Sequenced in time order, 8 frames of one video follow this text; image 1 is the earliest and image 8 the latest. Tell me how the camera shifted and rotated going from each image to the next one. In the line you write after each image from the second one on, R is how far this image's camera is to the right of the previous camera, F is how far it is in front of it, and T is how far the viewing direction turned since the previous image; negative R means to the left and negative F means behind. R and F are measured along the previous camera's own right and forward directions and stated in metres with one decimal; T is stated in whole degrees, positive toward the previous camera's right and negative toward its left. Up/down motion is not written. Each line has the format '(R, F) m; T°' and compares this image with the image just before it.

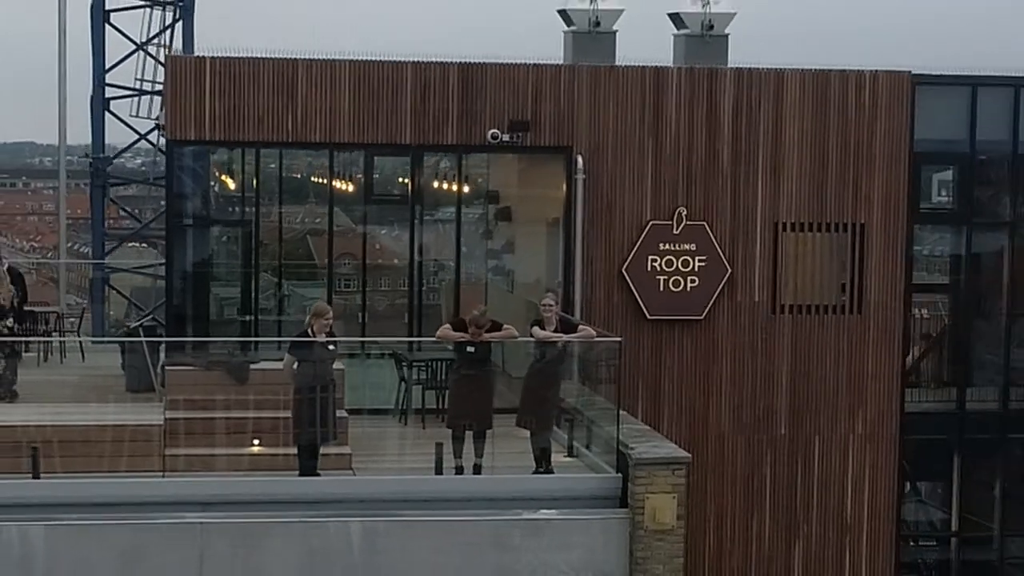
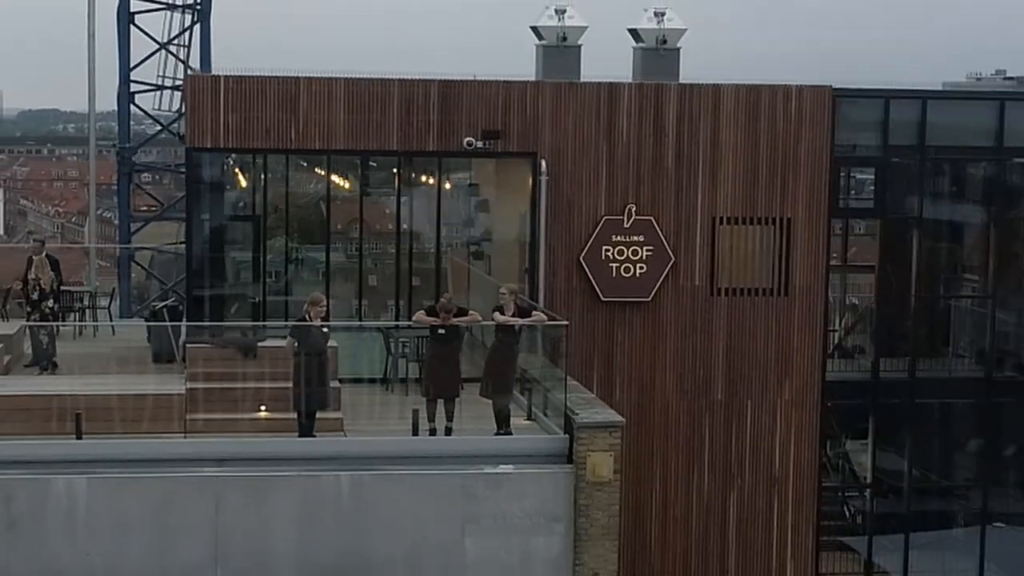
(+0.3, -1.5) m; -1°
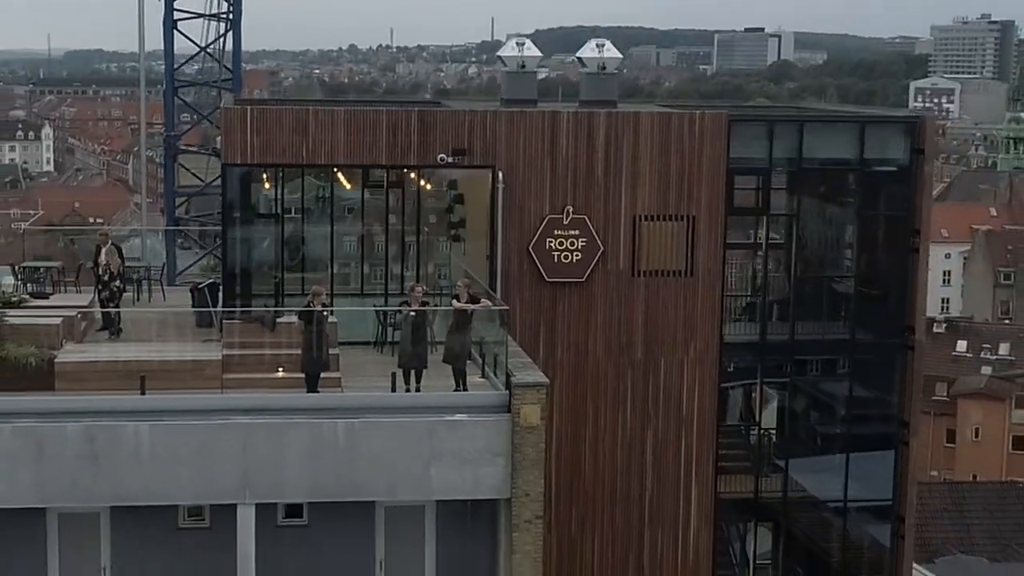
(+0.6, -3.1) m; -1°
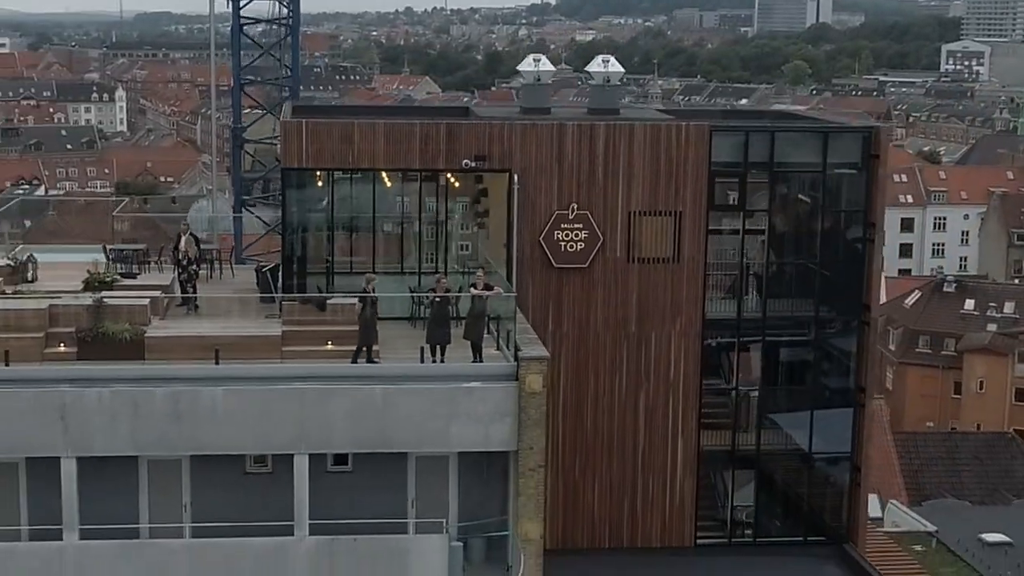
(+0.5, -2.6) m; -2°
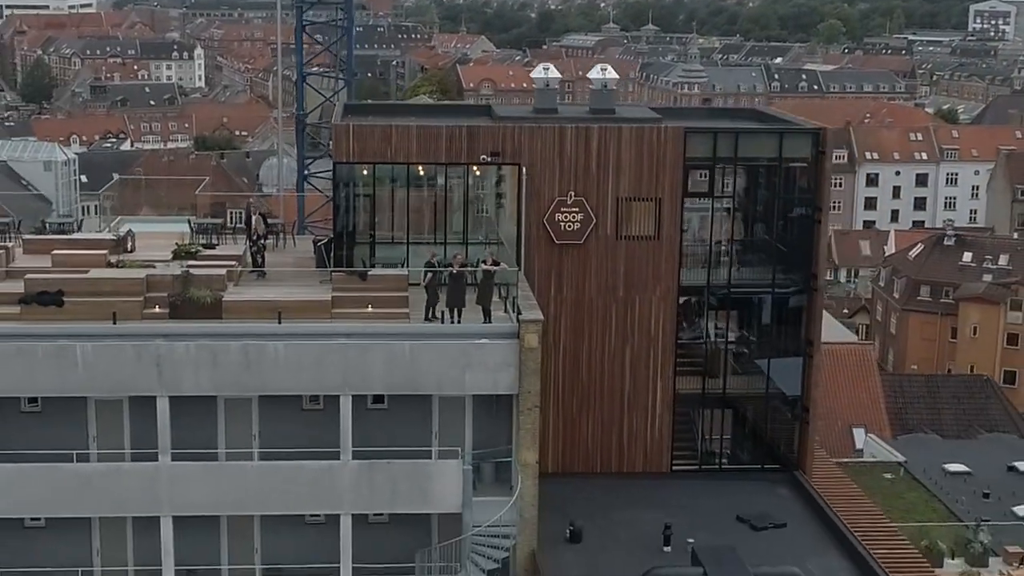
(+0.8, -3.7) m; -2°
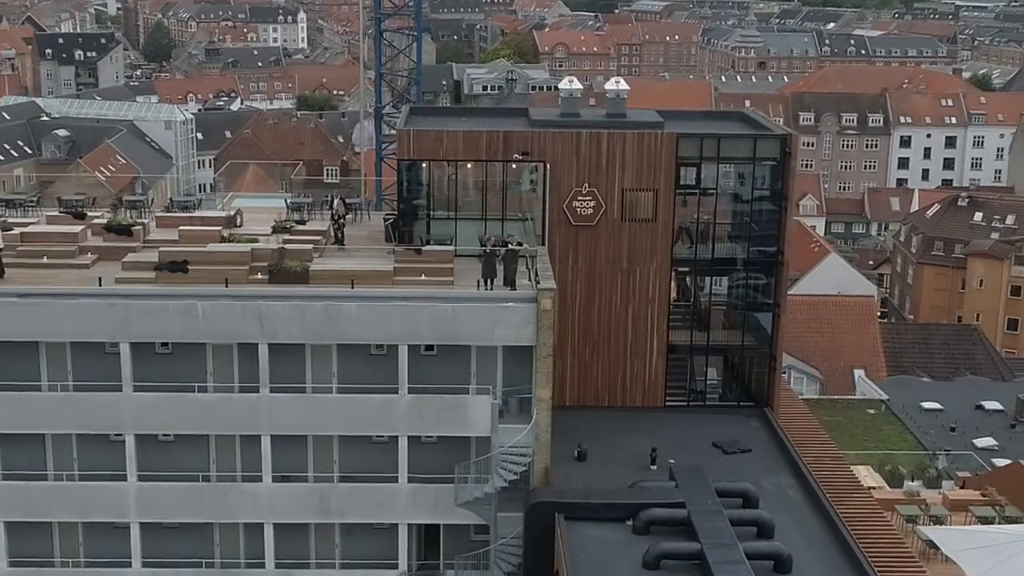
(+1.2, -5.2) m; -4°
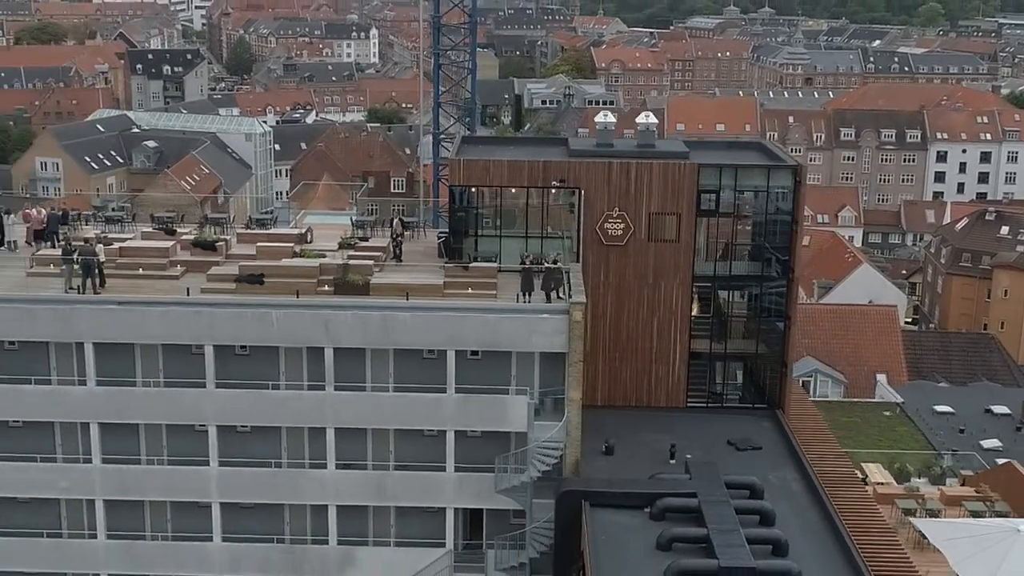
(+0.6, -3.1) m; -3°
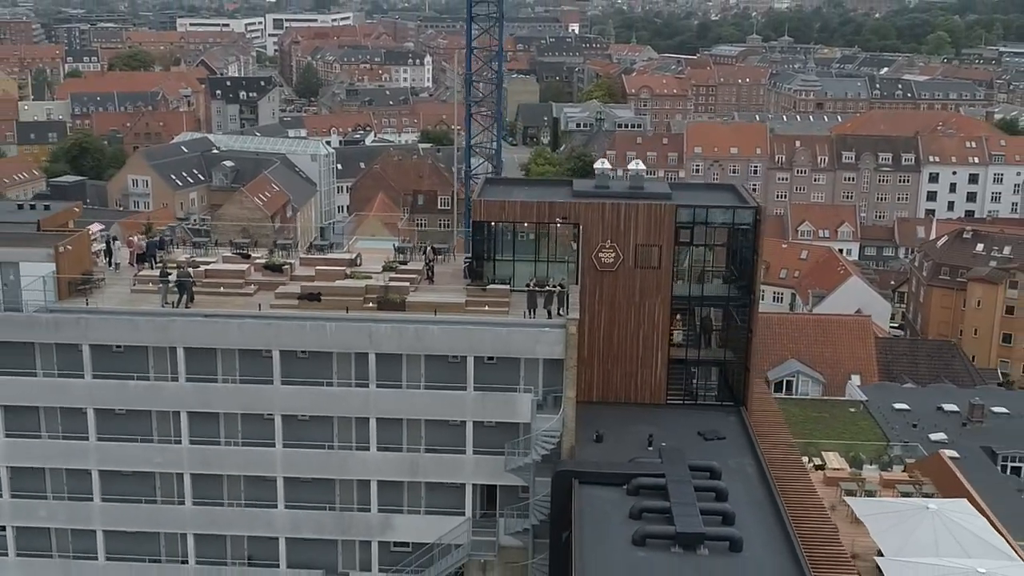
(+1.2, -6.3) m; -2°
